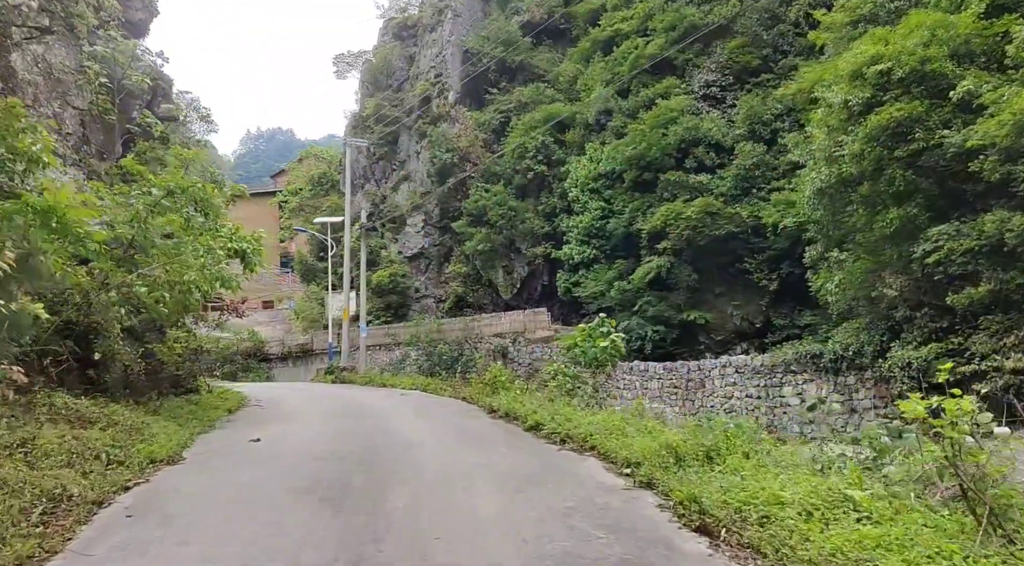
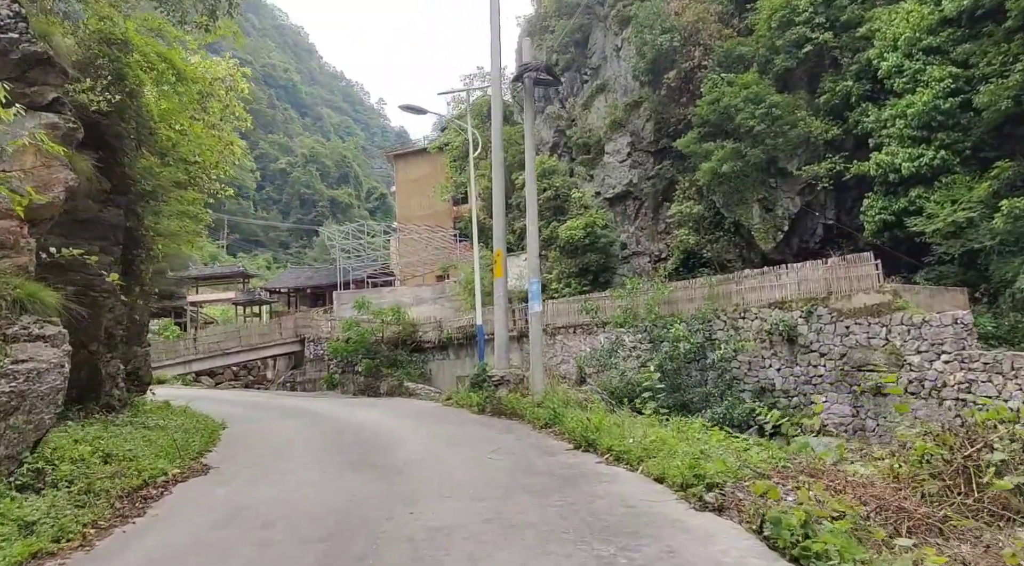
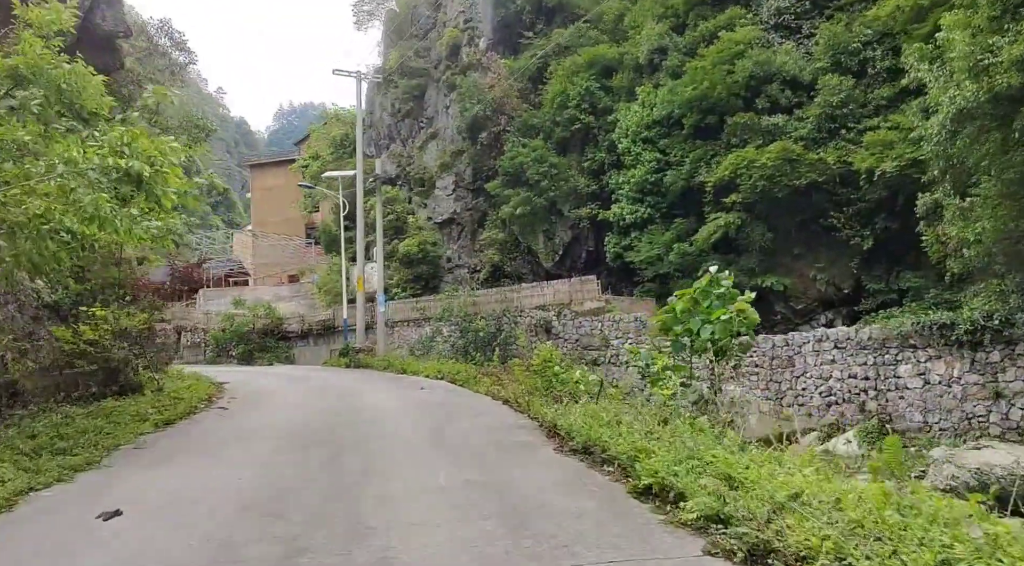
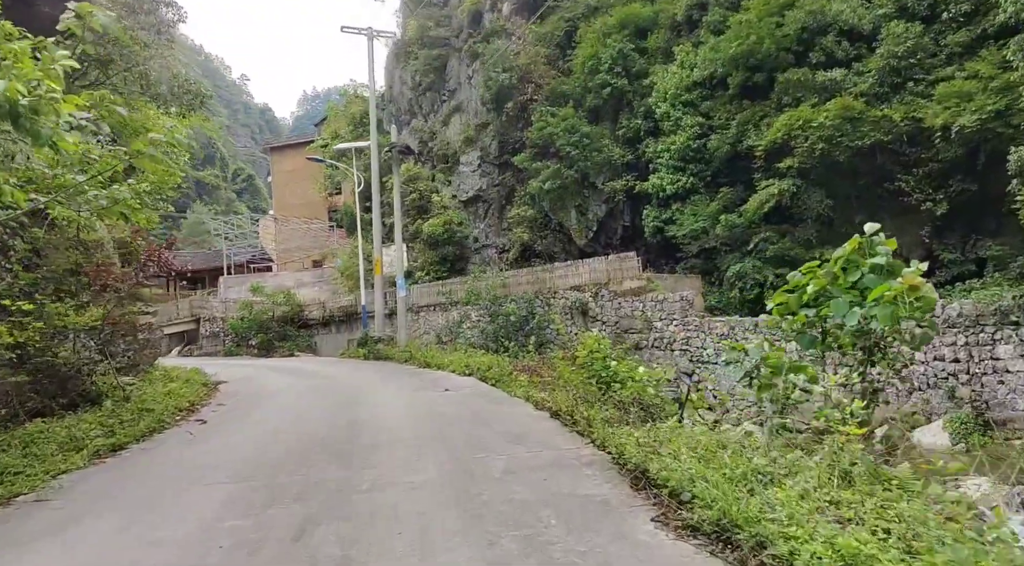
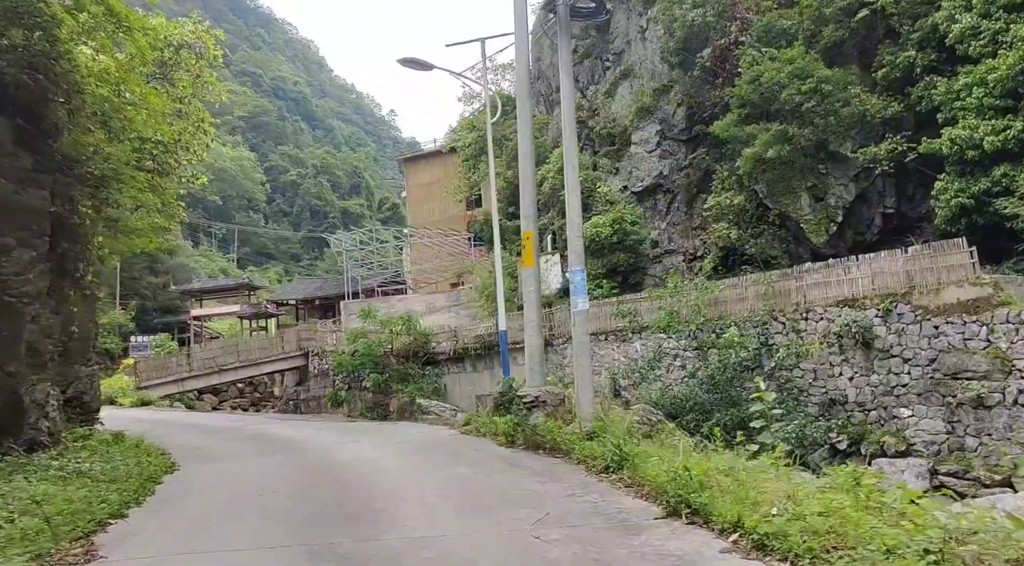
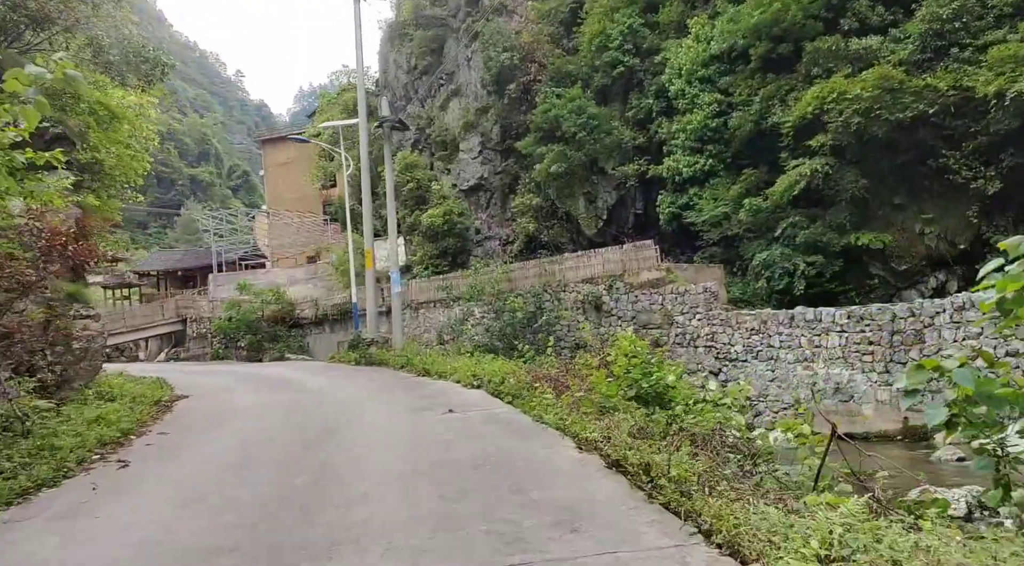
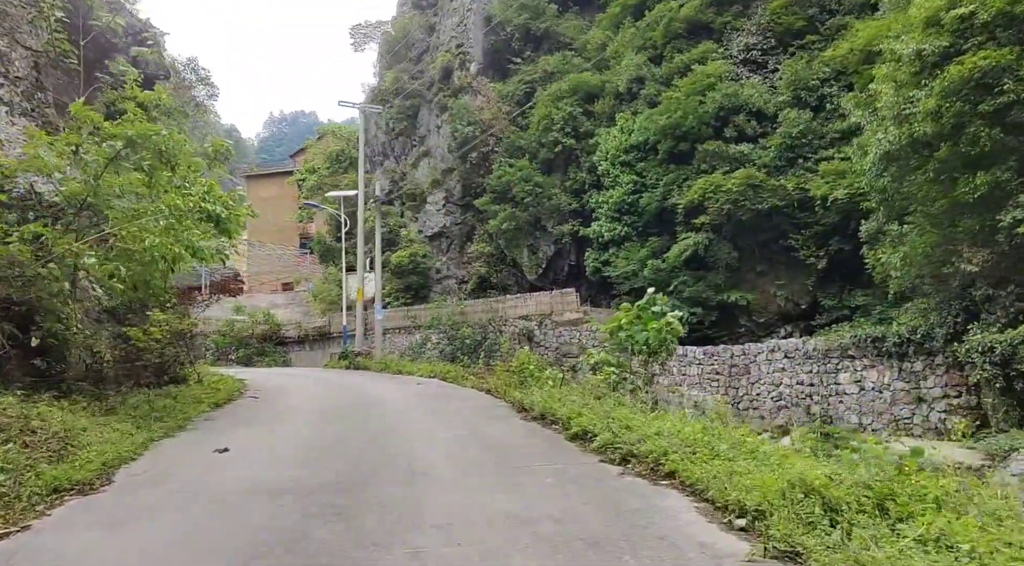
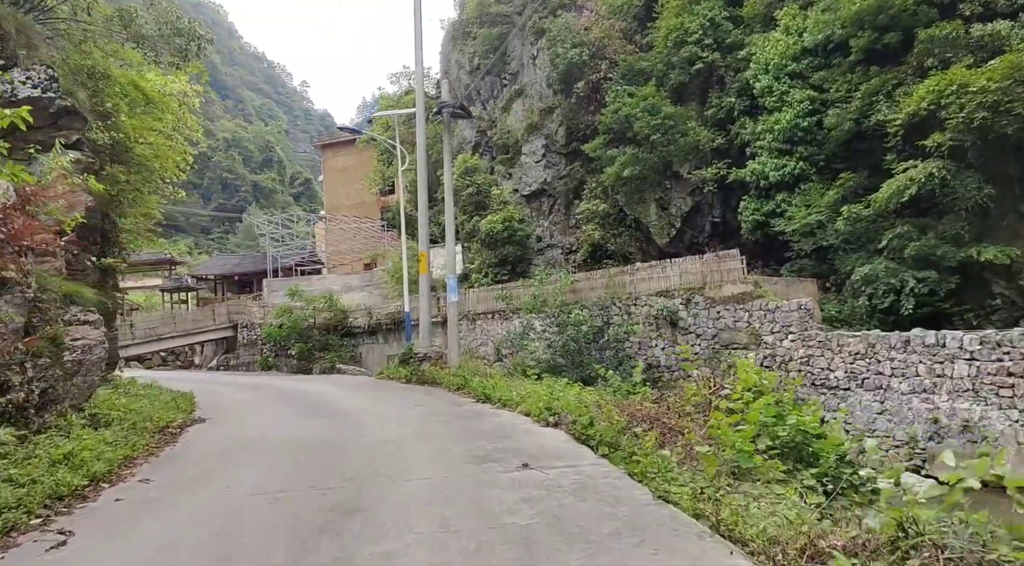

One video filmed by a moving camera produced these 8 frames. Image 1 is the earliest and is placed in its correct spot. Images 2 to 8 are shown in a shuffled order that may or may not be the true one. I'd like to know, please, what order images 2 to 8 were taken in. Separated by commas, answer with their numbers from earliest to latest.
7, 3, 4, 6, 8, 2, 5
